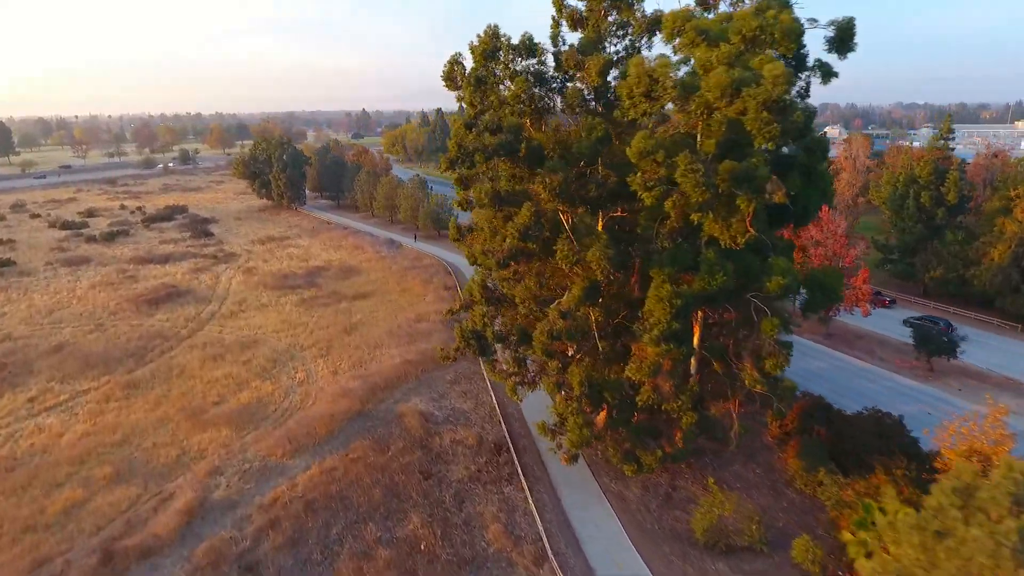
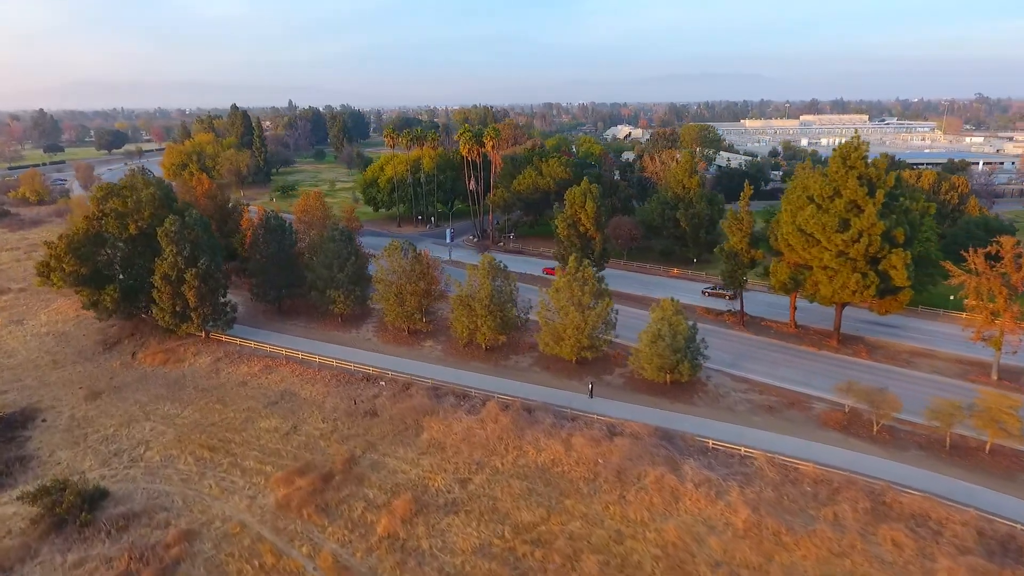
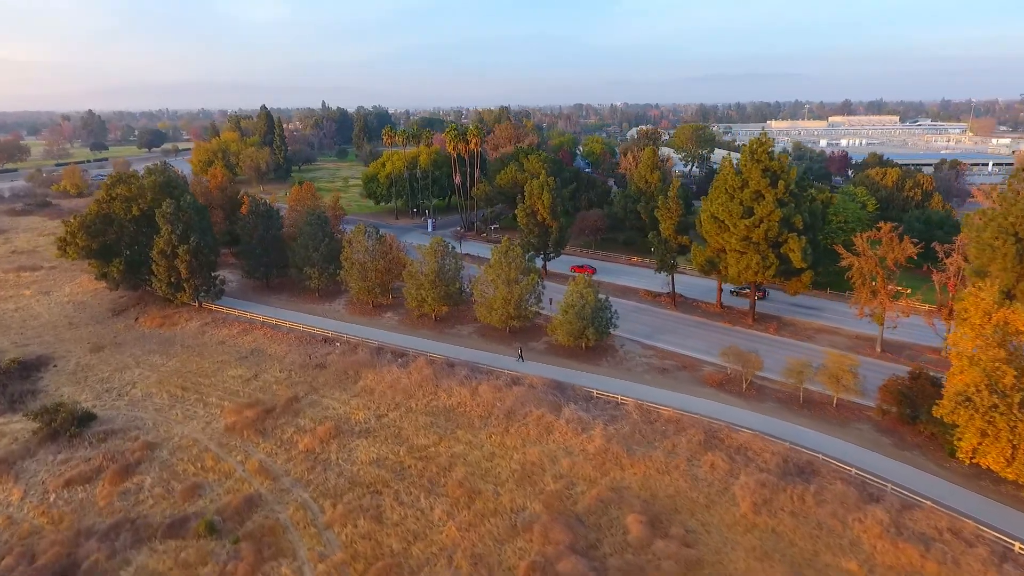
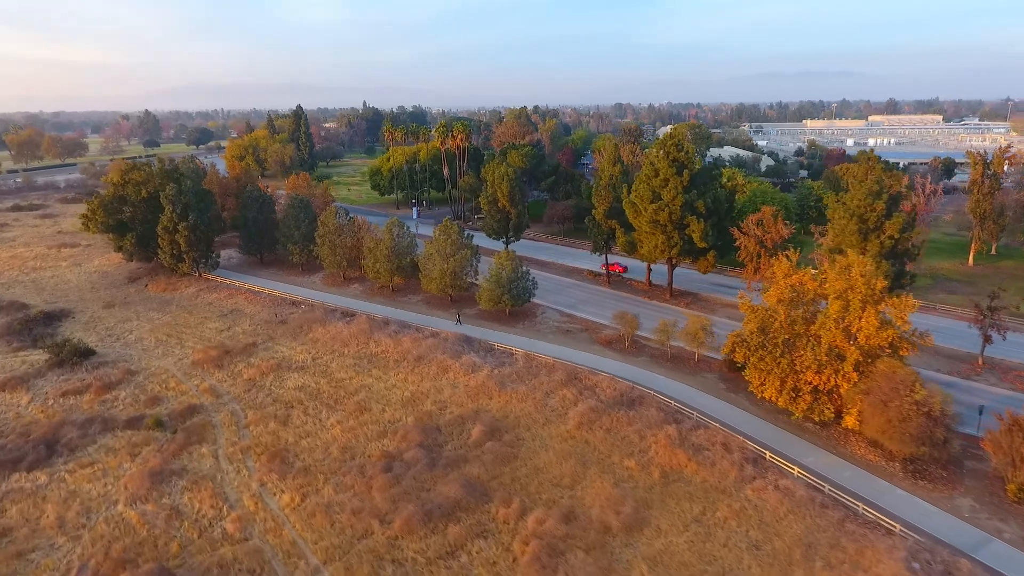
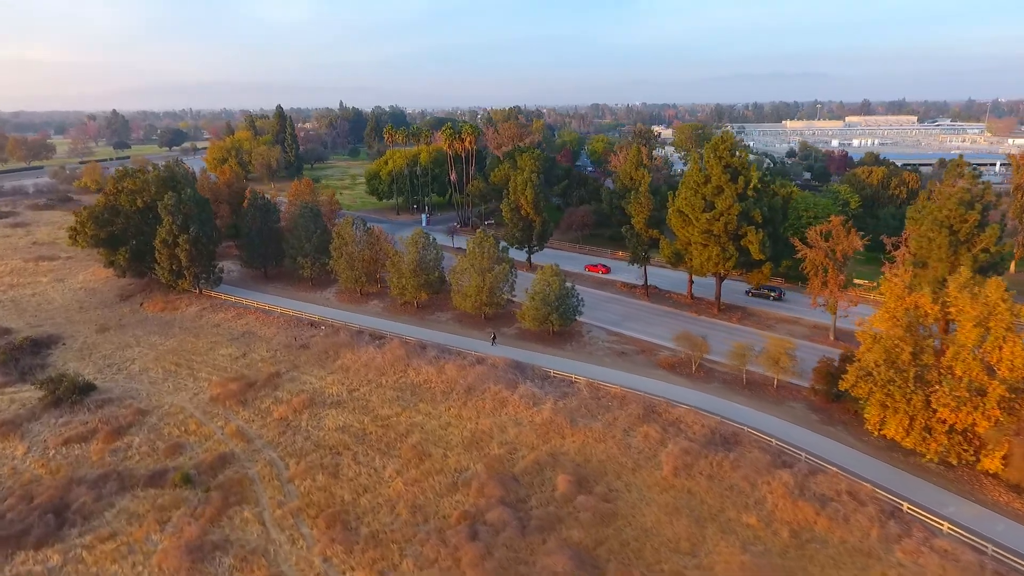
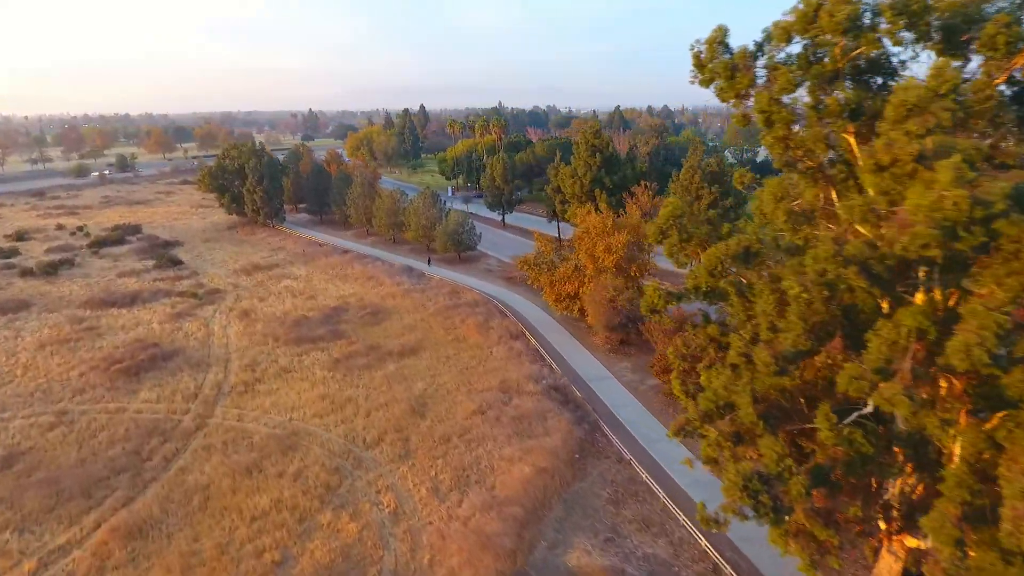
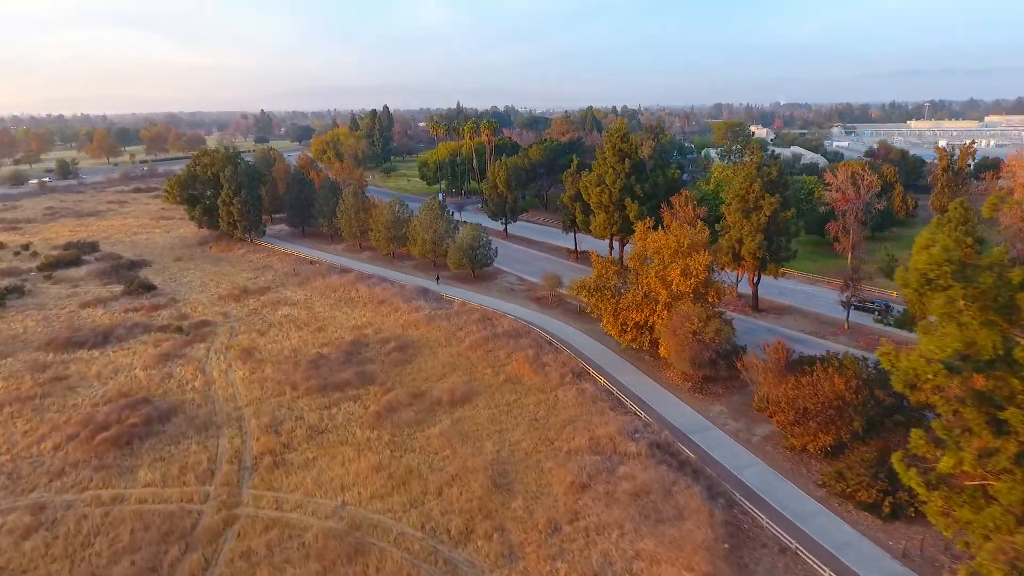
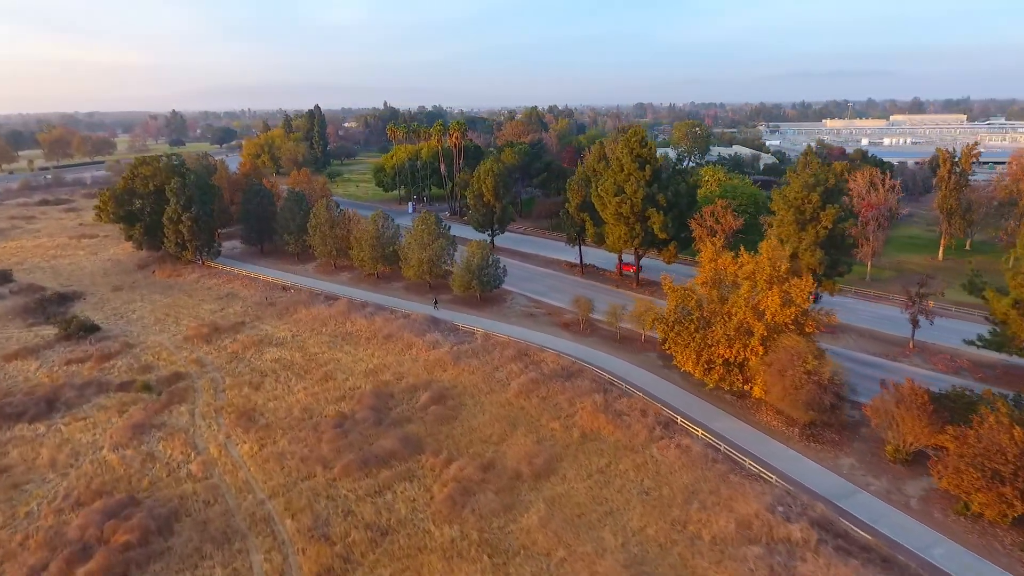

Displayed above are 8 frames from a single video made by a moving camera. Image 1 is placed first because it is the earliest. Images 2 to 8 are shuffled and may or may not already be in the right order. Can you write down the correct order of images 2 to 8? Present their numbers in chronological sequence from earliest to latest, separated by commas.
6, 7, 8, 4, 5, 3, 2
